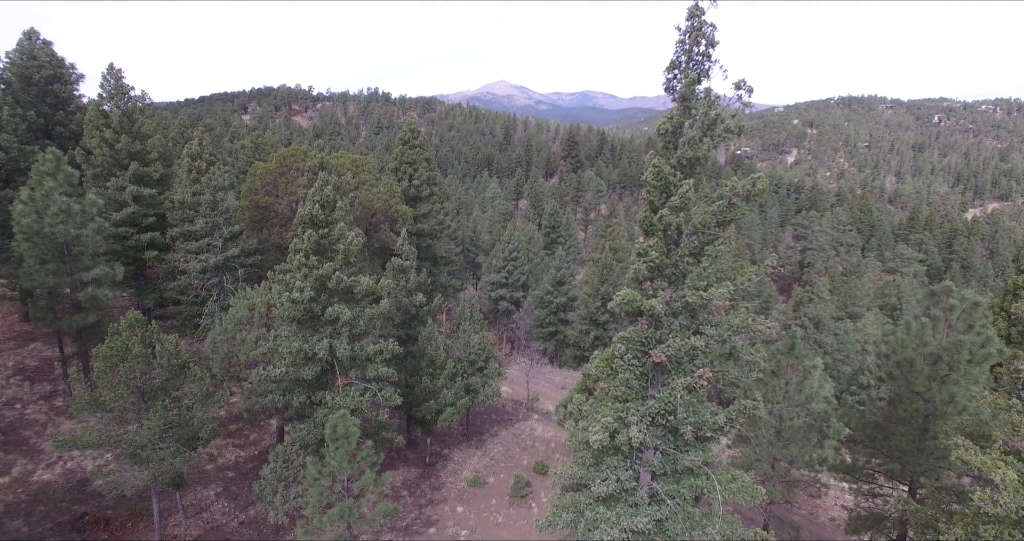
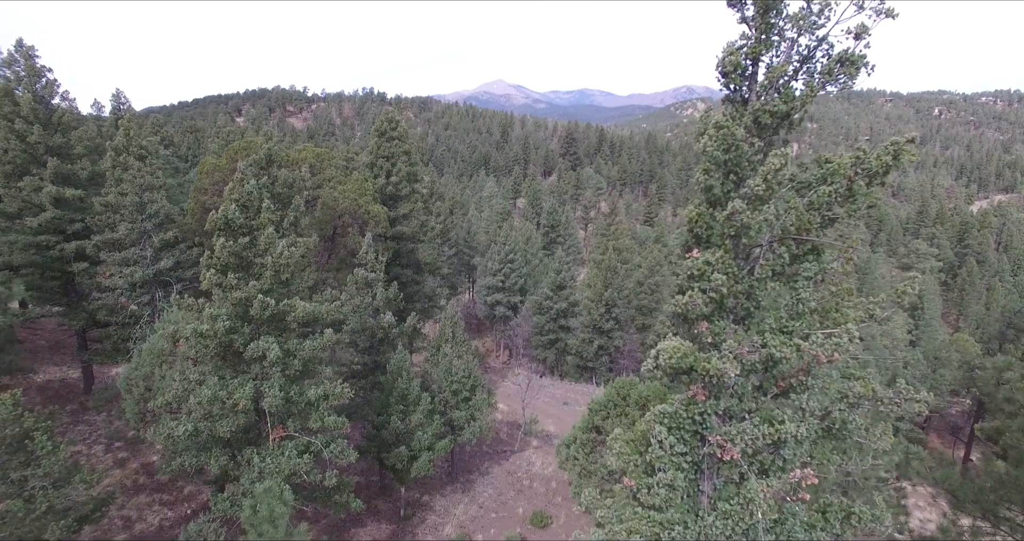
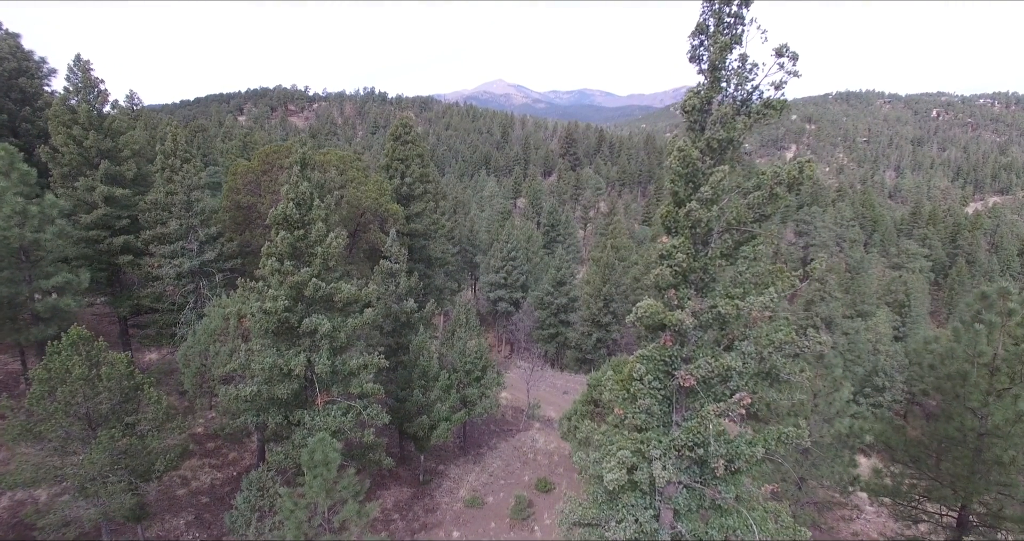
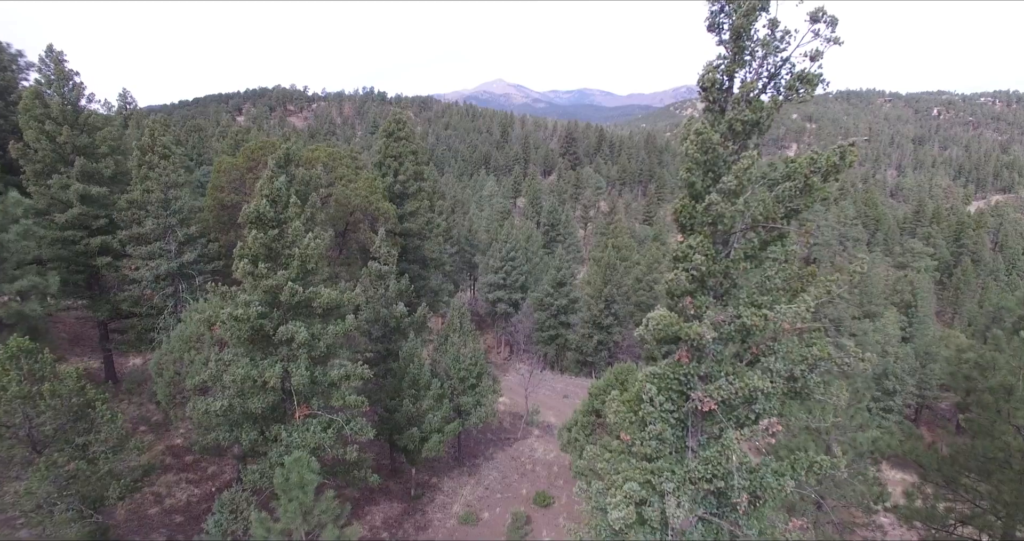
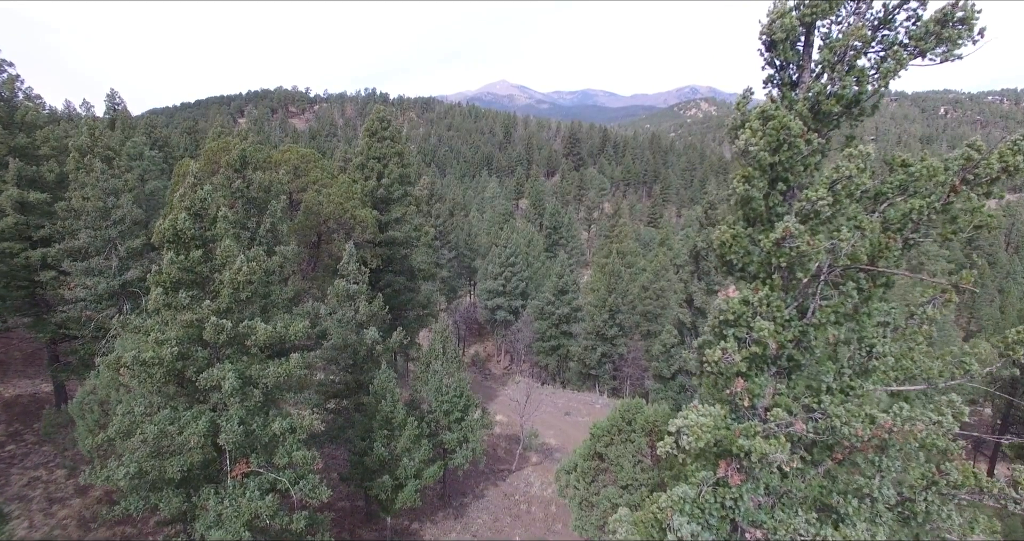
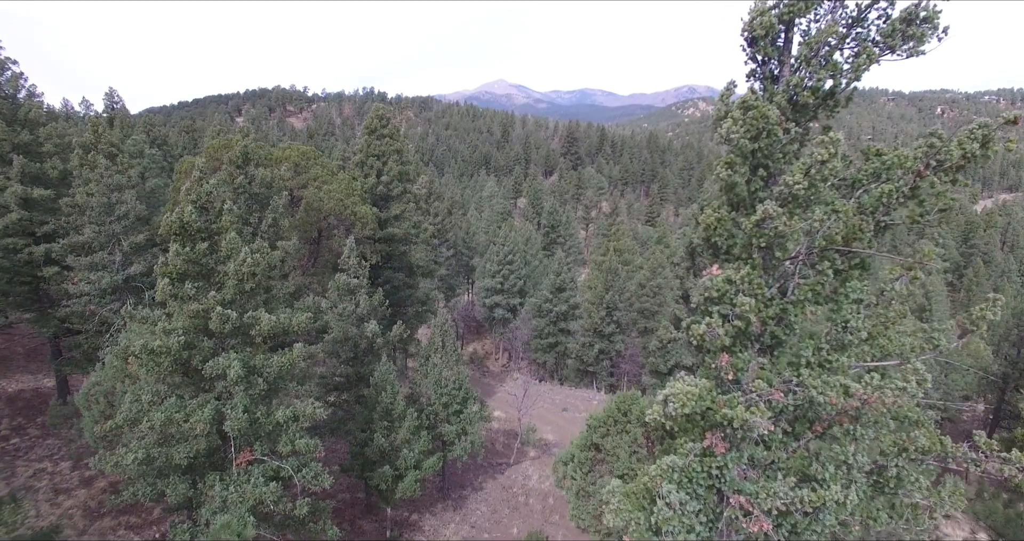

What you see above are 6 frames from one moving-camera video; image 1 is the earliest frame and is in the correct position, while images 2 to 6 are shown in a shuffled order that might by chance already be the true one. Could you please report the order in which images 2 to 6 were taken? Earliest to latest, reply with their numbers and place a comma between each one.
3, 4, 2, 6, 5
